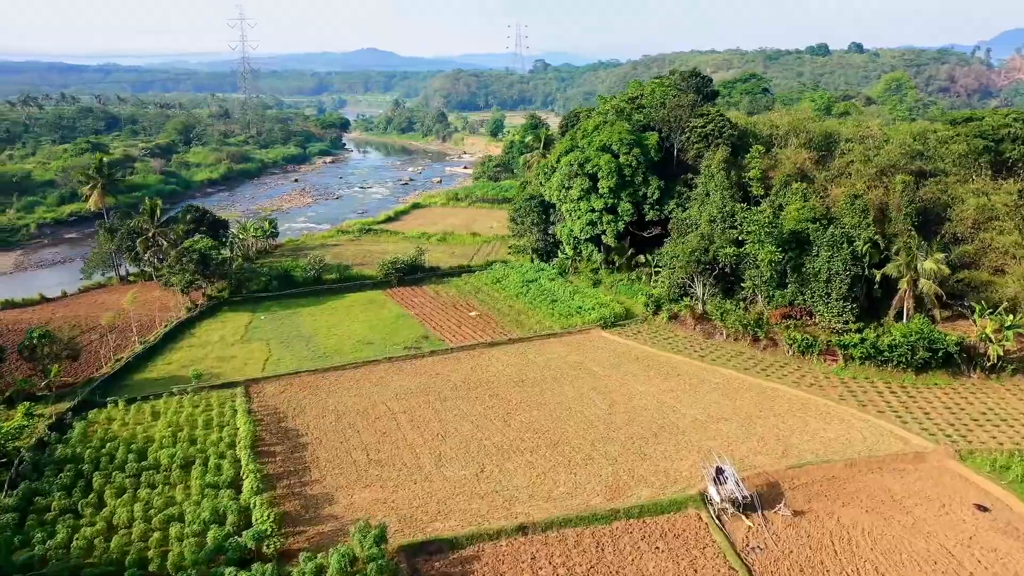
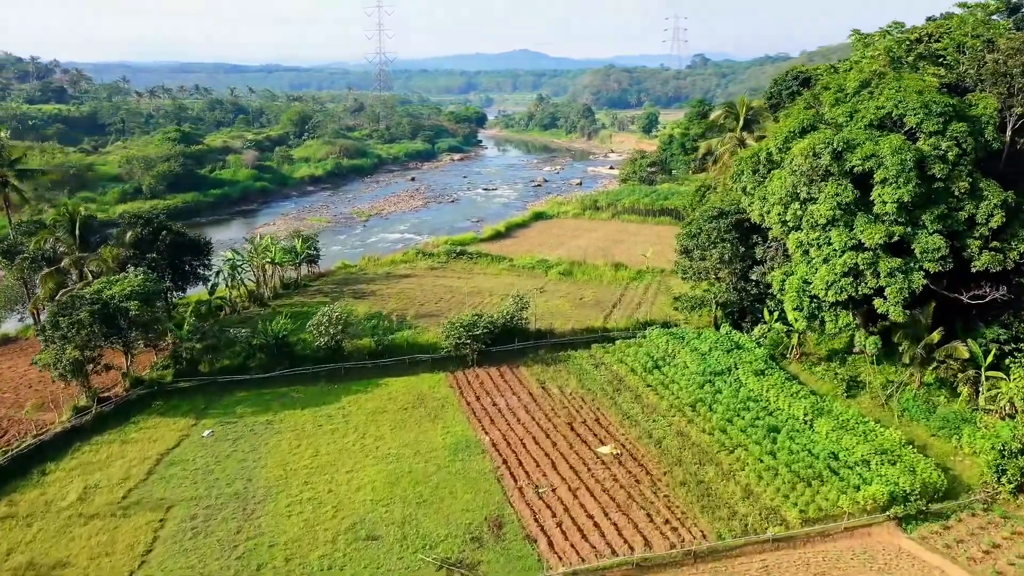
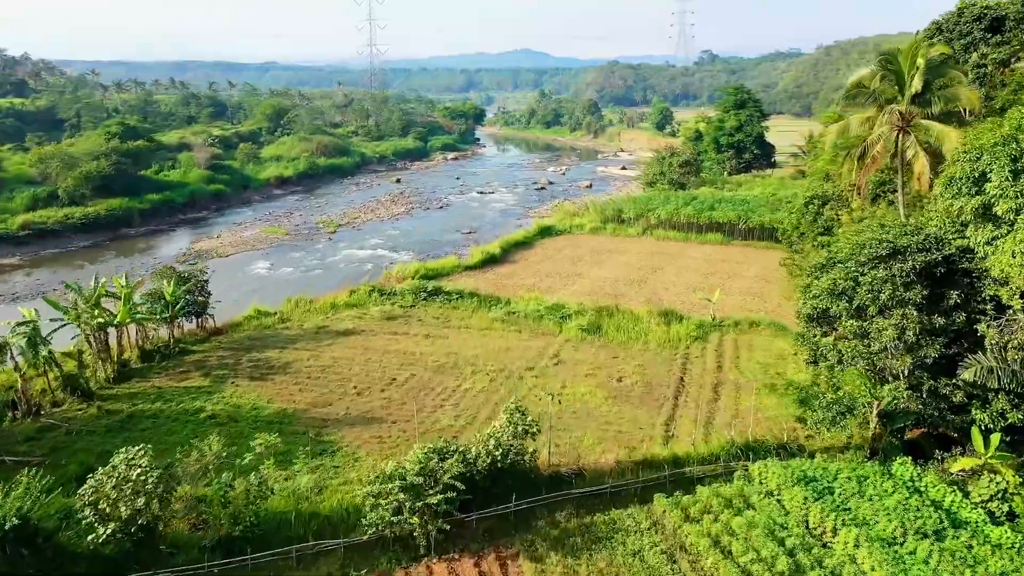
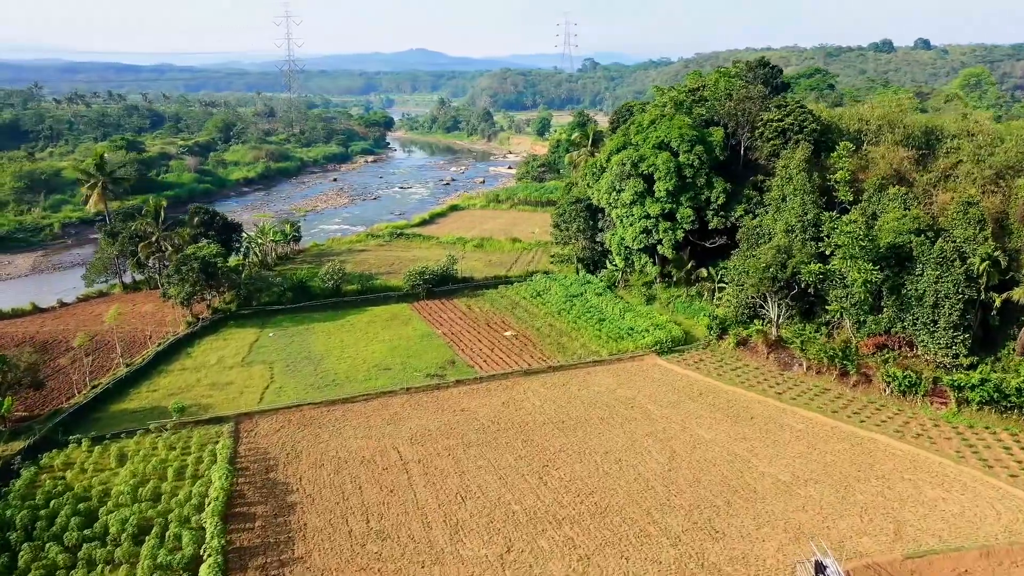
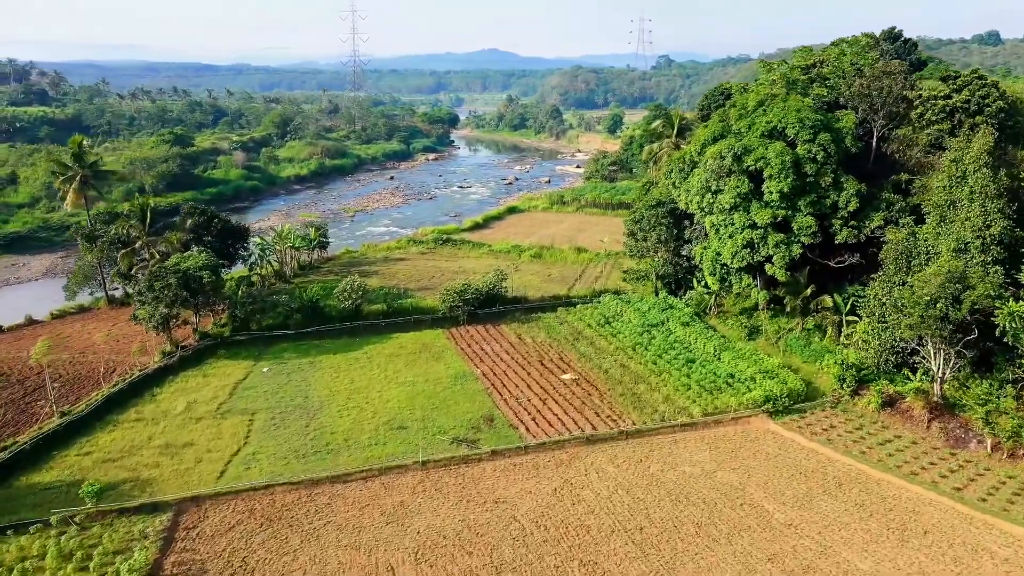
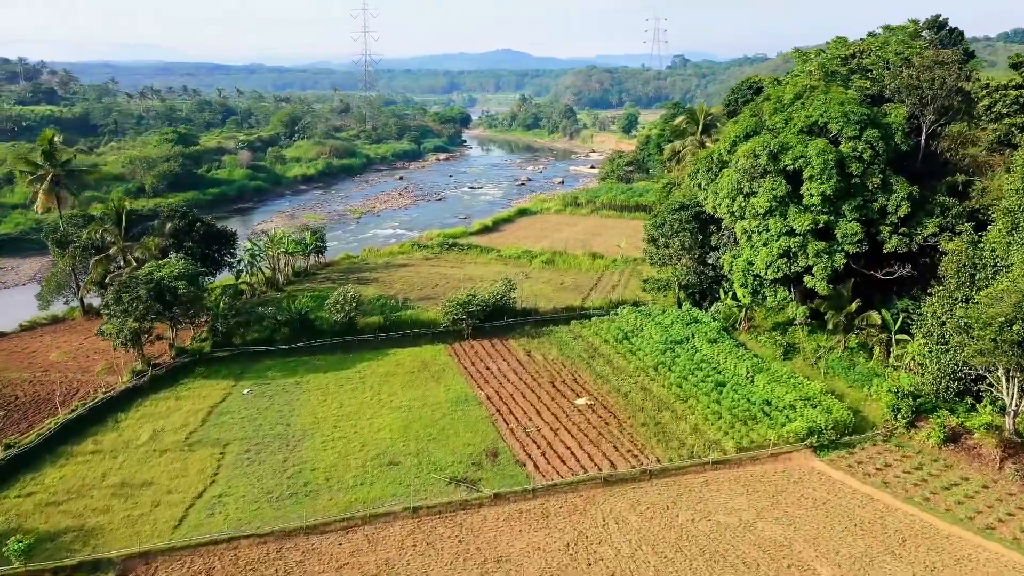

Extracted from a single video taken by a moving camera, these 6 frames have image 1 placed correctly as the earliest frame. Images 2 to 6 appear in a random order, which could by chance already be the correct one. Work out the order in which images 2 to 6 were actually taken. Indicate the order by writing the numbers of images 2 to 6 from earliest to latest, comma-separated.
4, 5, 6, 2, 3
